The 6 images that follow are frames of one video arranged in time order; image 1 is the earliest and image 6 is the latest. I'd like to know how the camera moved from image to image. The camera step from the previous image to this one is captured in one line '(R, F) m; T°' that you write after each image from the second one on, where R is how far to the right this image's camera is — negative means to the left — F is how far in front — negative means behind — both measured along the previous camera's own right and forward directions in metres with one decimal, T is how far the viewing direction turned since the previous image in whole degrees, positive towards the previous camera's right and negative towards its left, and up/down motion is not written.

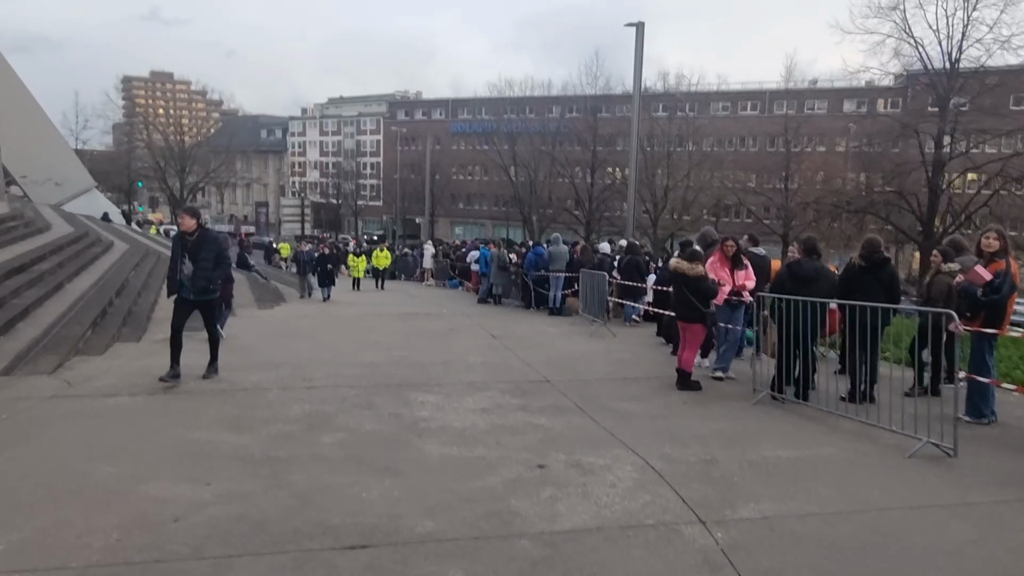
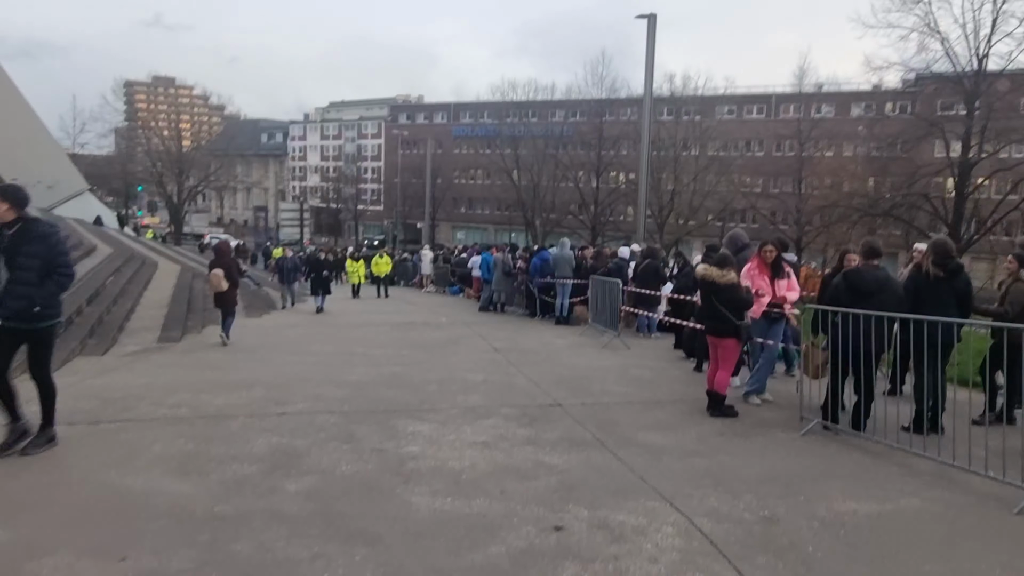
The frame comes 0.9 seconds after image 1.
(0.0, +1.2) m; 0°
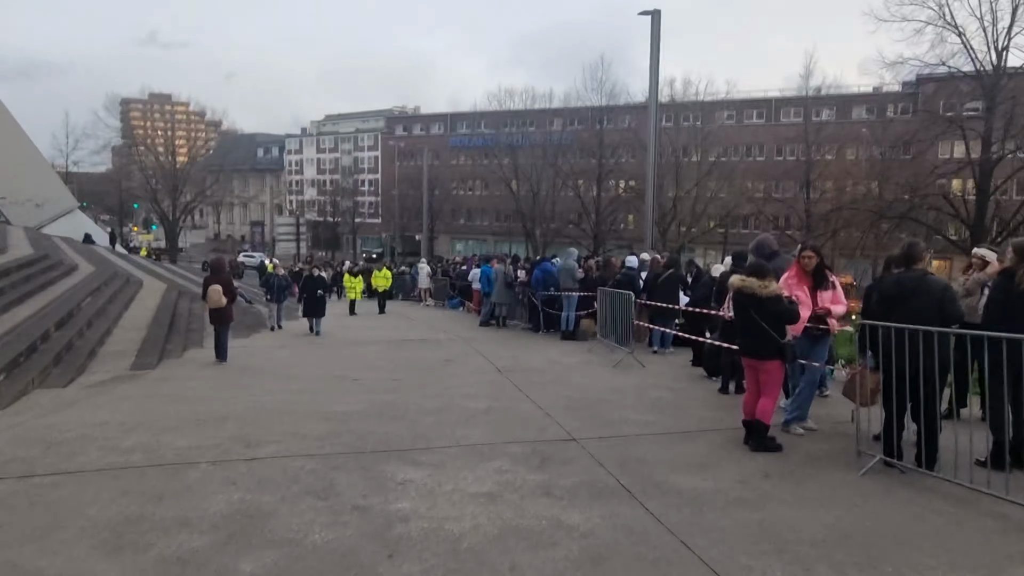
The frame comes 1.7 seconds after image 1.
(0.0, +1.0) m; 0°
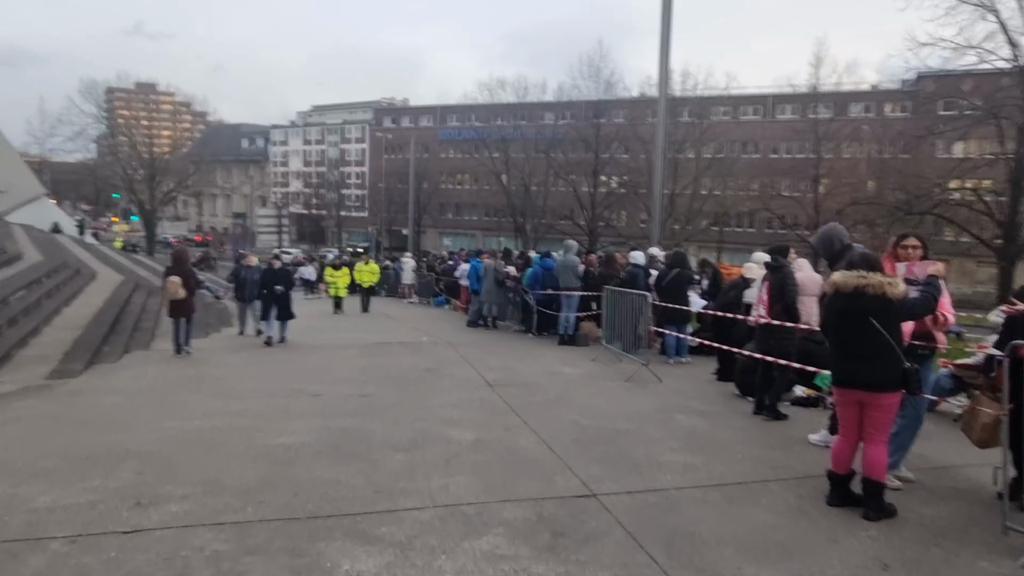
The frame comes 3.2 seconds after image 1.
(-0.1, +1.9) m; +1°
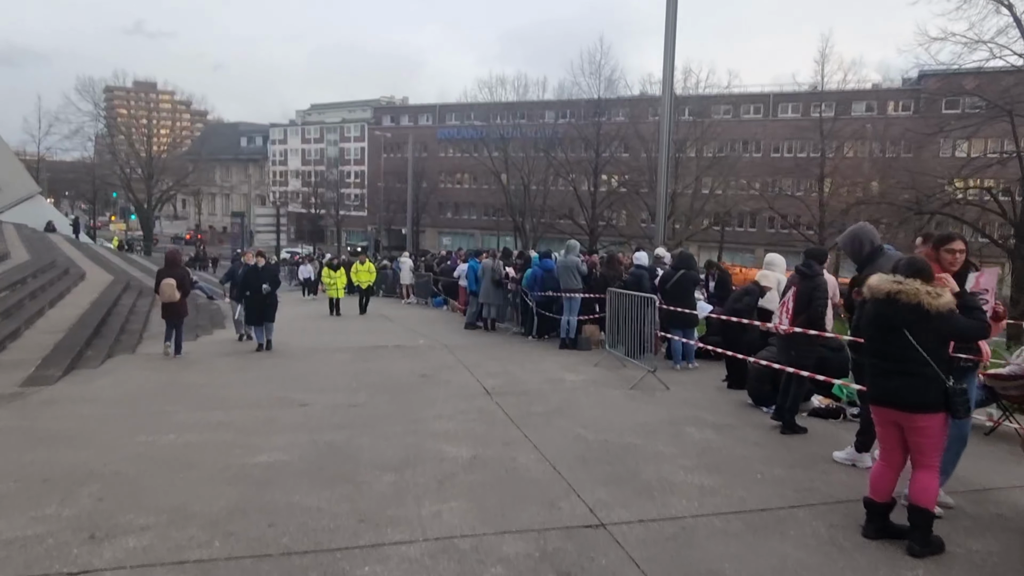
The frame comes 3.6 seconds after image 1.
(0.0, +0.5) m; 0°
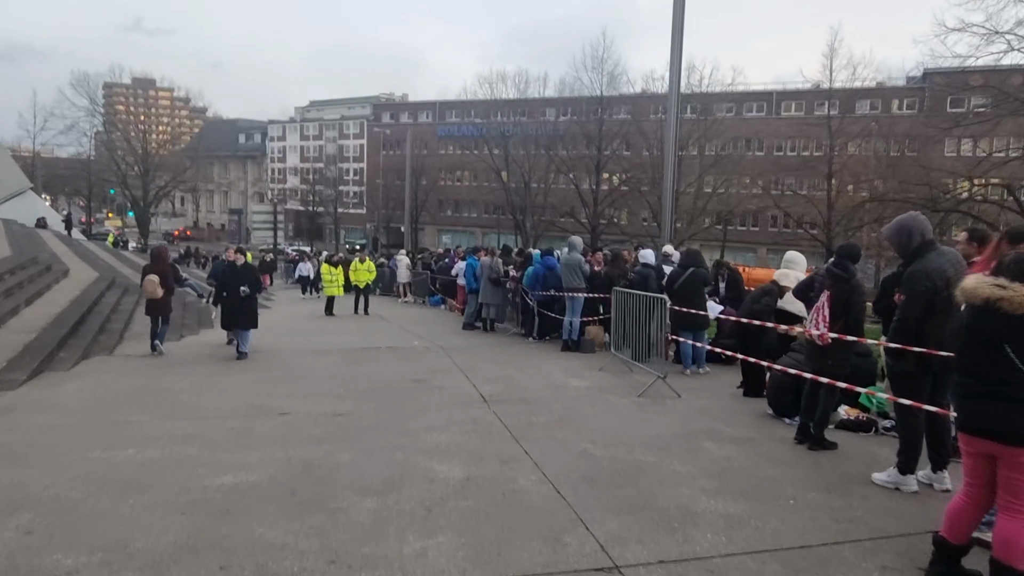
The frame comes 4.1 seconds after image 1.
(0.0, +0.7) m; 0°
